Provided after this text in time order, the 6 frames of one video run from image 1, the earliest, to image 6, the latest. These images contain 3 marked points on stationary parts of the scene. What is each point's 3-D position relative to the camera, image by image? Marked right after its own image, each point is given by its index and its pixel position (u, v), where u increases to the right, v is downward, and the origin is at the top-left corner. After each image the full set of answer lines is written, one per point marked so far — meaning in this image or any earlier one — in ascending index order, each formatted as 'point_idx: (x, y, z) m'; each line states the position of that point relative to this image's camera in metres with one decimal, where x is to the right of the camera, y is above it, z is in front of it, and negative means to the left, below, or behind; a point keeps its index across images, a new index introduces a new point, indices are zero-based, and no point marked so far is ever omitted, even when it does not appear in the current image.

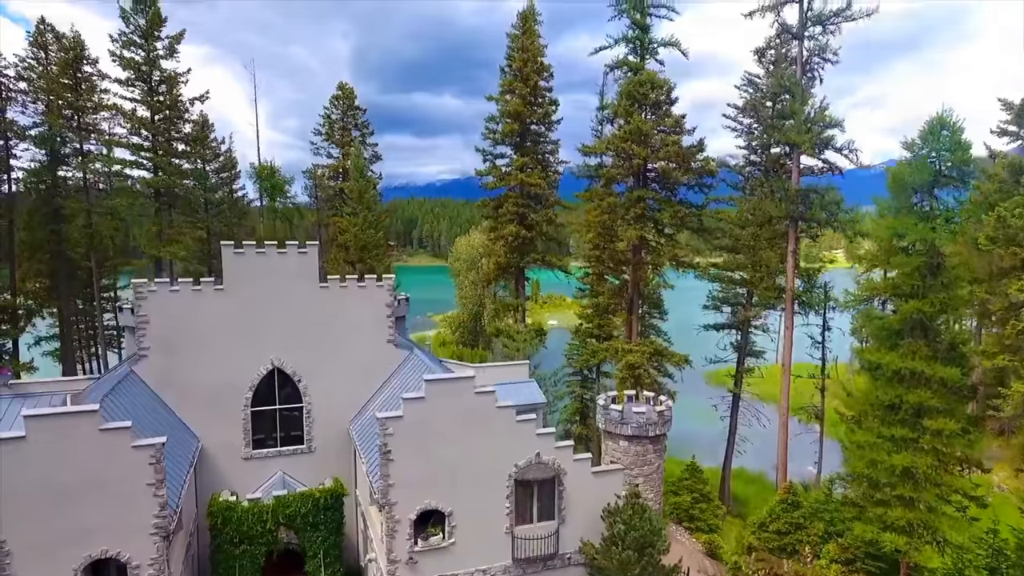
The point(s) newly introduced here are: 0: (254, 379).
0: (-6.7, -2.4, +15.2) m
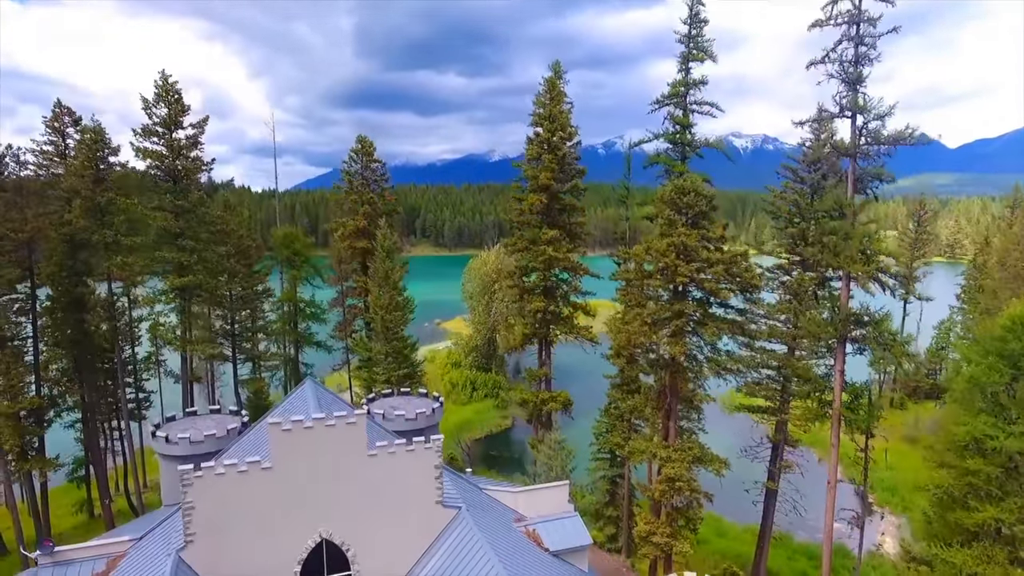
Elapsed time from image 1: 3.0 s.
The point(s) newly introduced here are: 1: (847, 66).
0: (-5.4, -6.7, +14.9) m
1: (+10.9, +7.2, +19.1) m
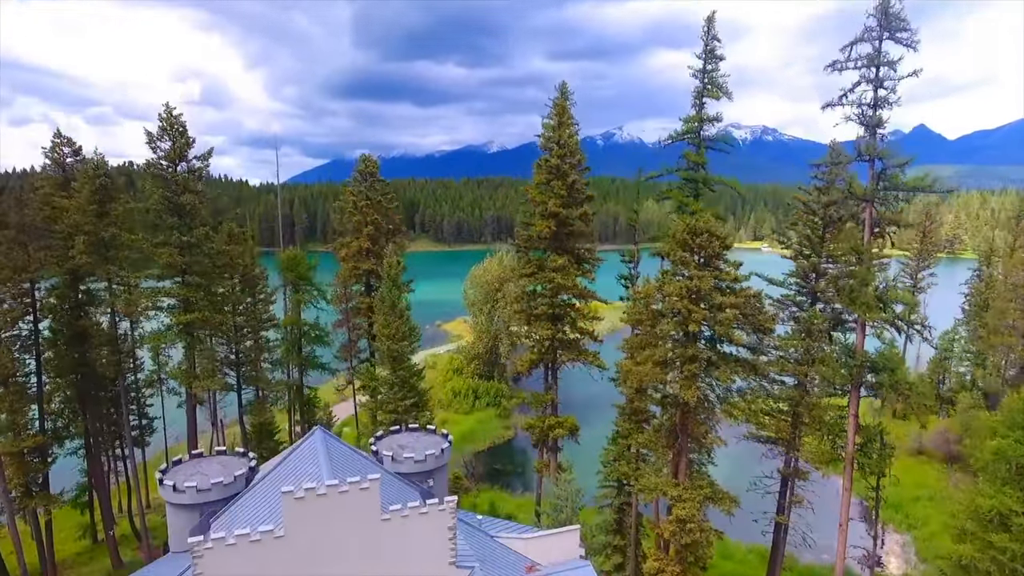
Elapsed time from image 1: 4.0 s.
0: (-5.0, -8.3, +14.7) m
1: (+11.3, +5.7, +18.8) m
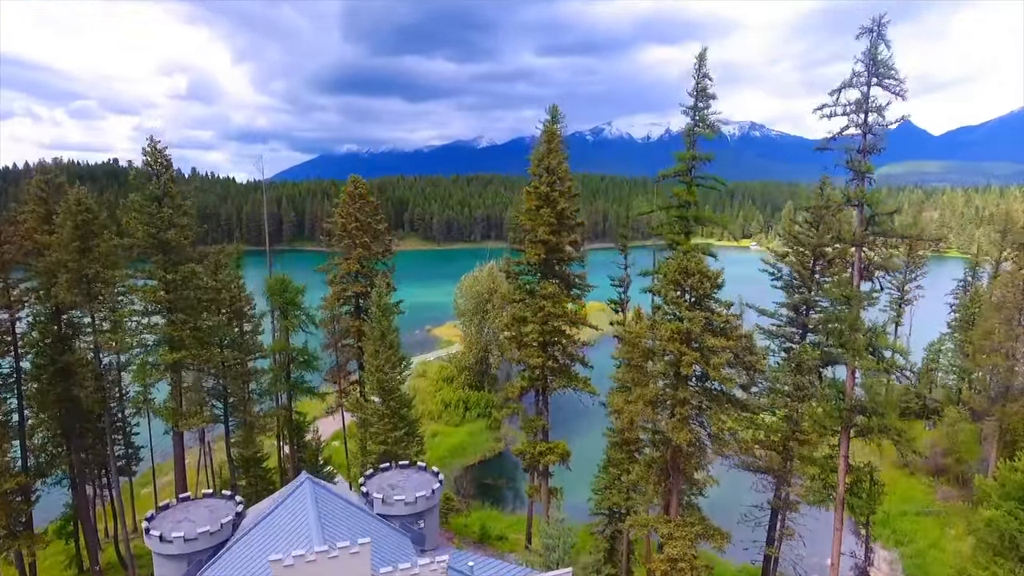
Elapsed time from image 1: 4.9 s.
0: (-5.2, -9.9, +14.5) m
1: (+11.0, +4.2, +18.8) m
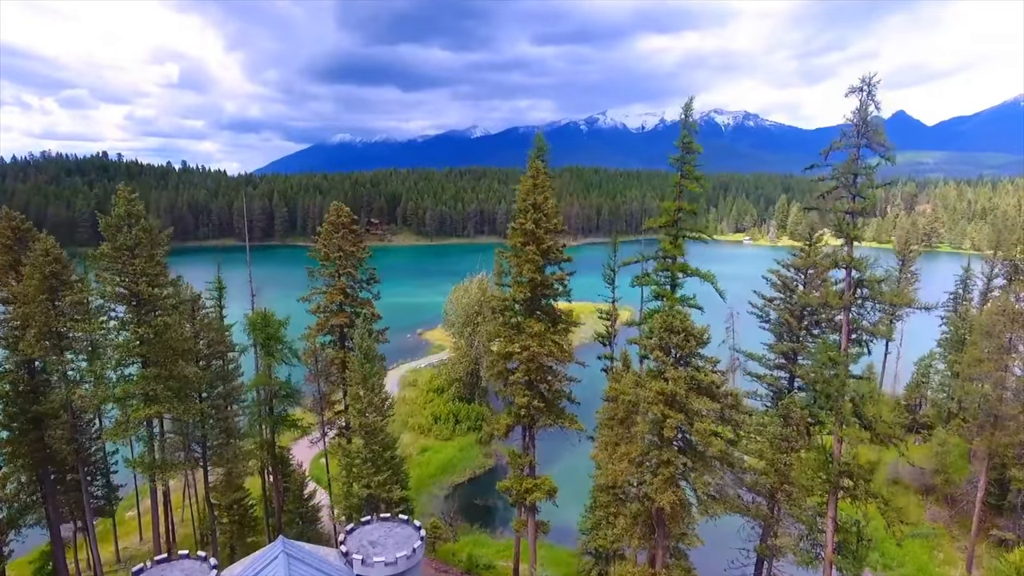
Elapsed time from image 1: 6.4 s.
0: (-5.7, -12.0, +14.1) m
1: (+10.4, +2.2, +18.3) m
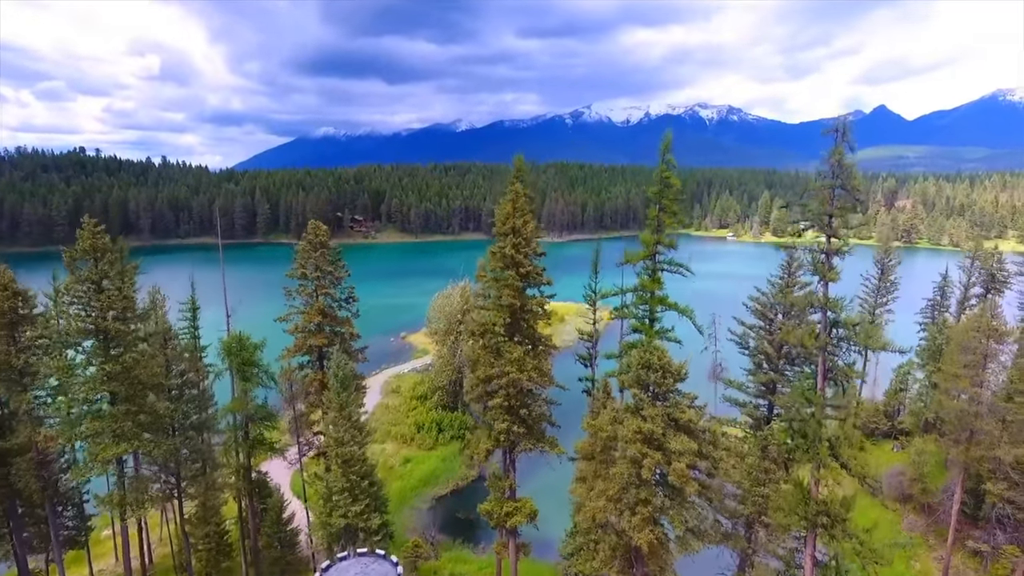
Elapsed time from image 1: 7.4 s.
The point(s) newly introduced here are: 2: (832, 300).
0: (-6.4, -13.4, +13.8) m
1: (+9.6, +0.9, +18.2) m
2: (+9.9, -0.4, +18.1) m
